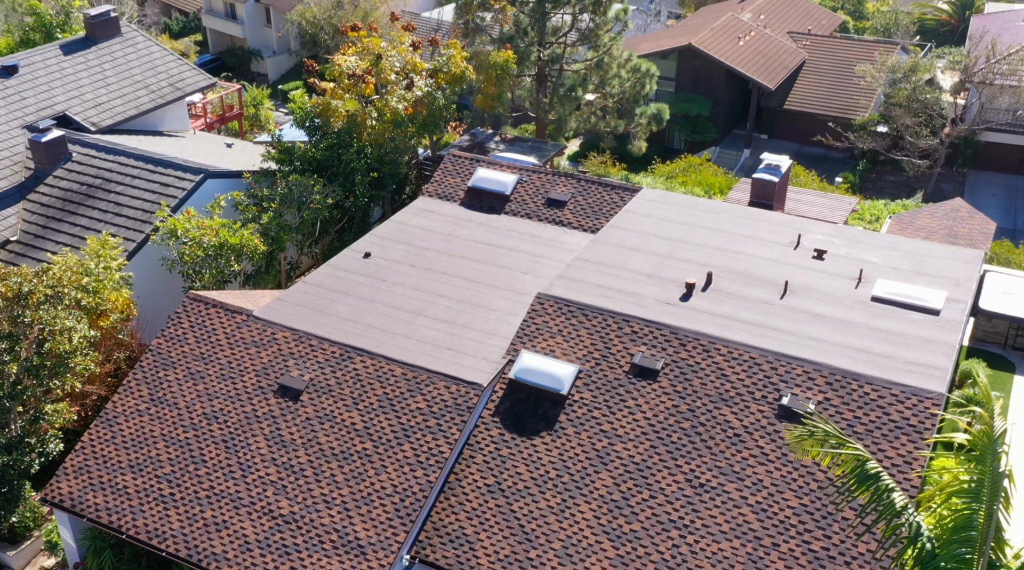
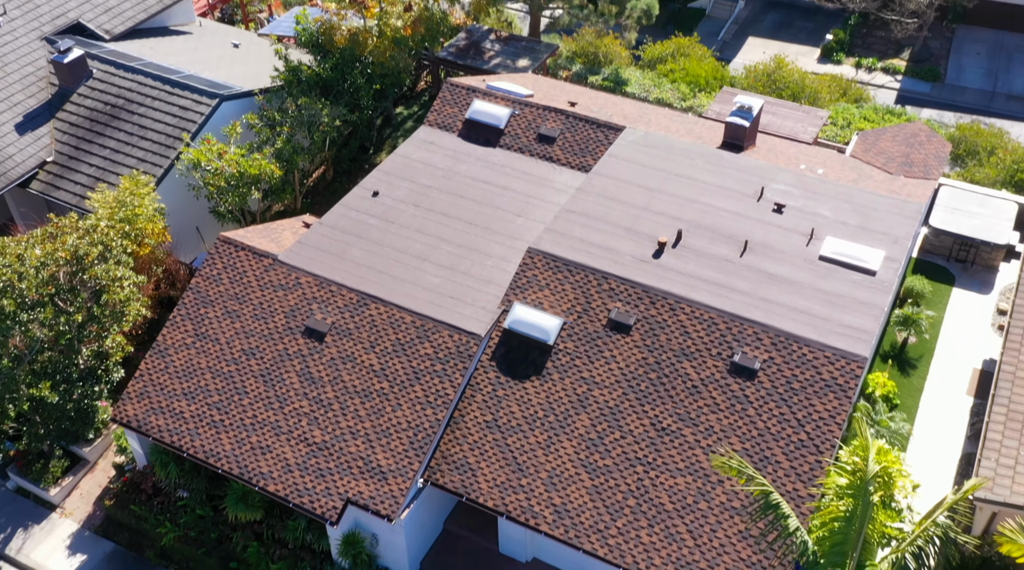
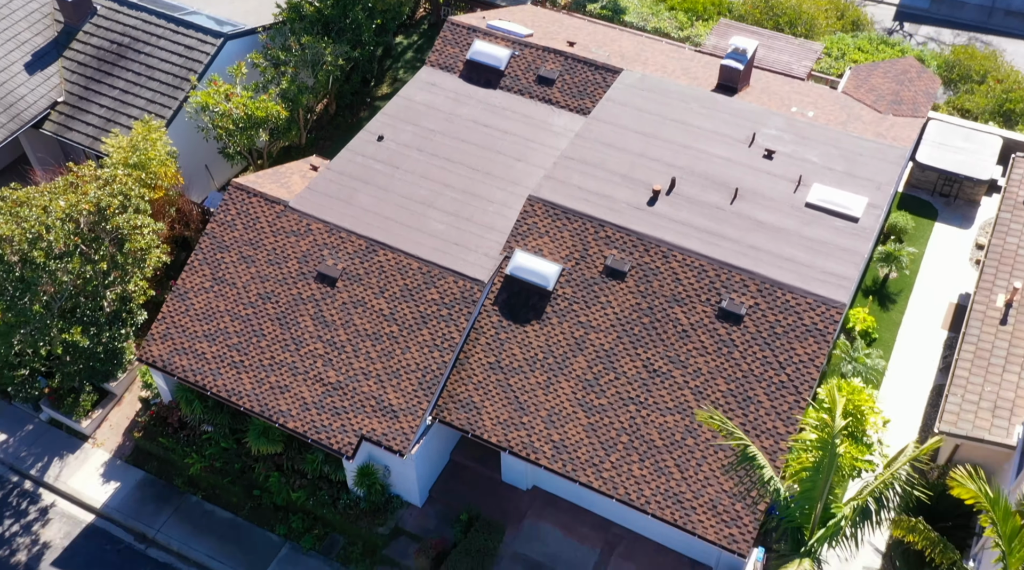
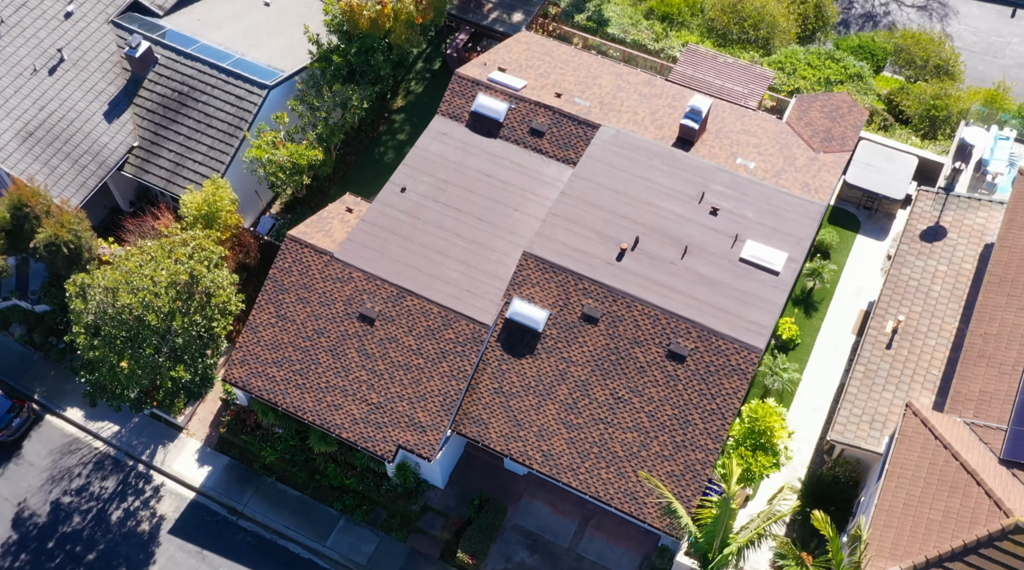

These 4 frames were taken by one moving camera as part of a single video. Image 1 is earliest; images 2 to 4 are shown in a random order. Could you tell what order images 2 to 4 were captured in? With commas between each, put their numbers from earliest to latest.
2, 3, 4
